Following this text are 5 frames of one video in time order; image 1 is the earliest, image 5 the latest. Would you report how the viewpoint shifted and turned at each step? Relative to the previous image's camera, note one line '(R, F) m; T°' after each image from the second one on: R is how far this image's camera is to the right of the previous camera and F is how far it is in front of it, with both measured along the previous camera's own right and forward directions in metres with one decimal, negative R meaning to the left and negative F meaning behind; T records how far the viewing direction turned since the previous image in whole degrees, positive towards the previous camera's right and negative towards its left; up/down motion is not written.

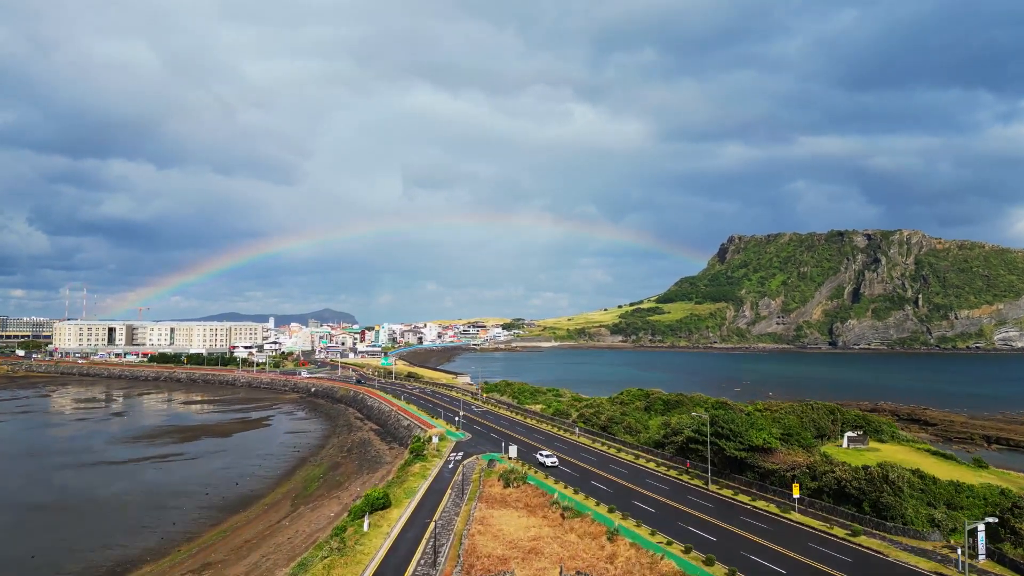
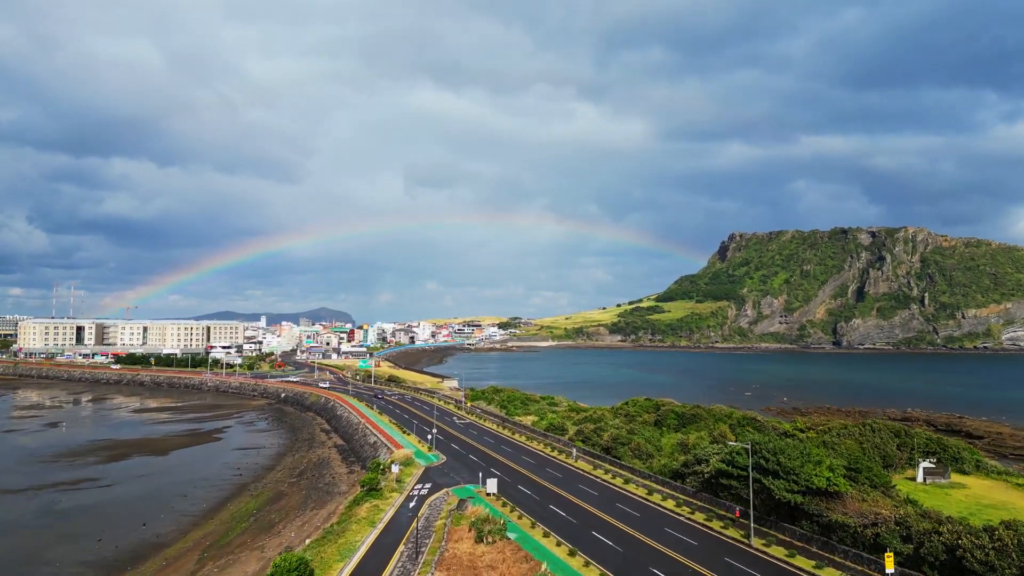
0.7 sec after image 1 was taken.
(+1.2, +10.6) m; 0°
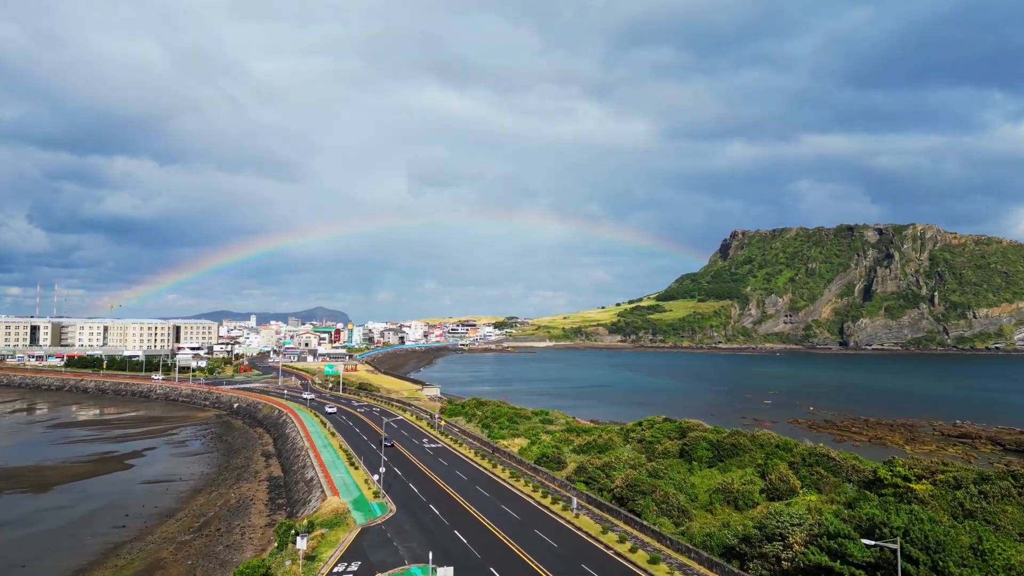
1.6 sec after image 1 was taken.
(+1.3, +13.8) m; 0°
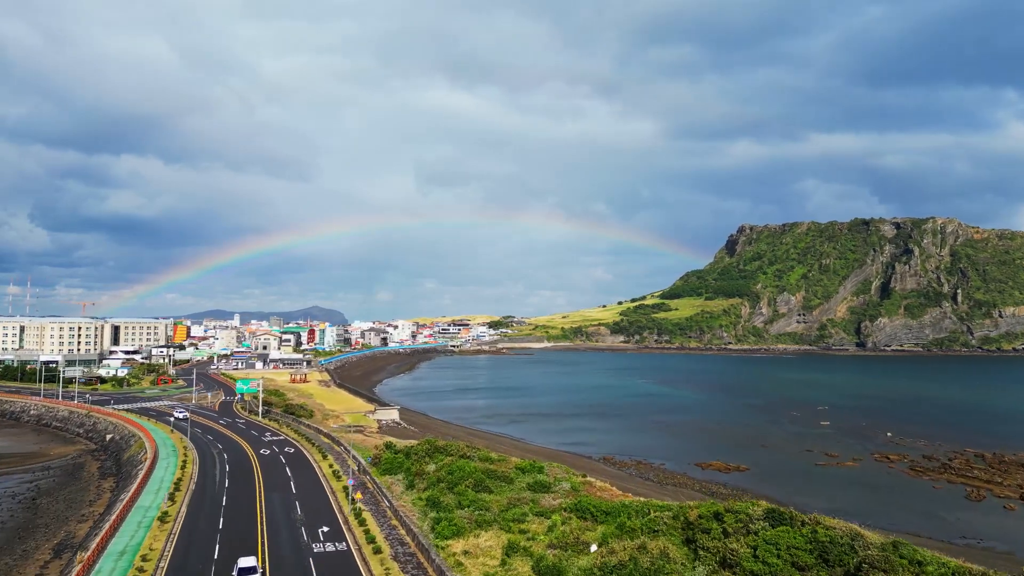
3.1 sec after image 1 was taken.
(+1.8, +24.5) m; 0°
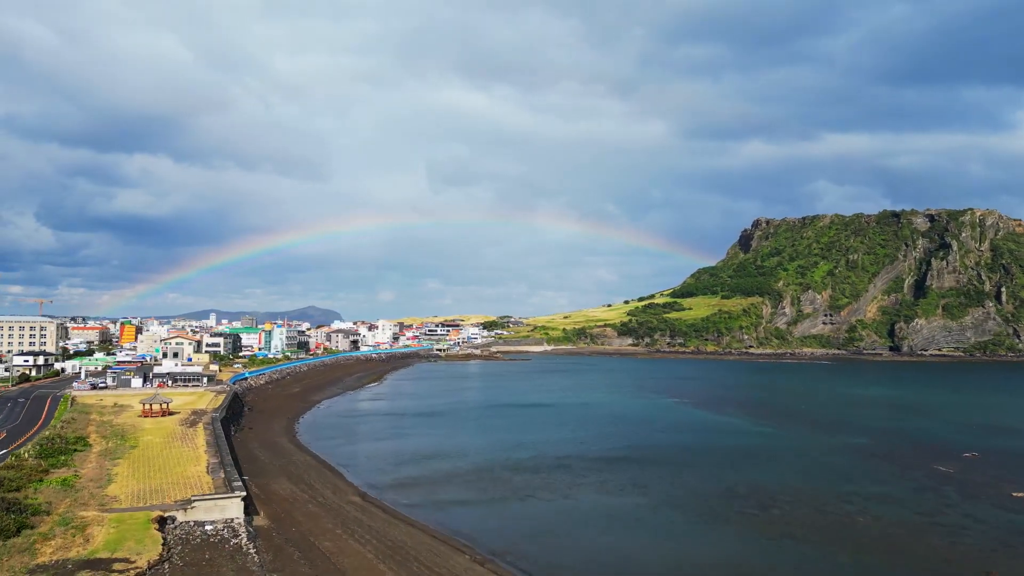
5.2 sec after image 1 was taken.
(+2.1, +35.8) m; 0°
